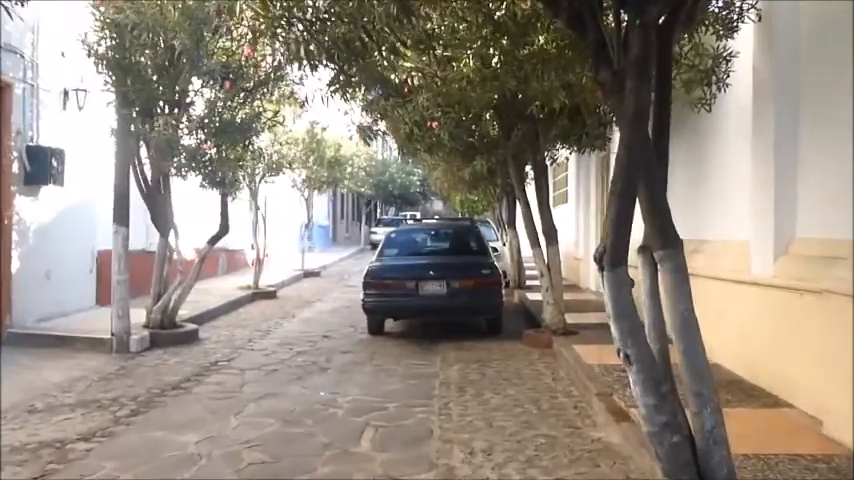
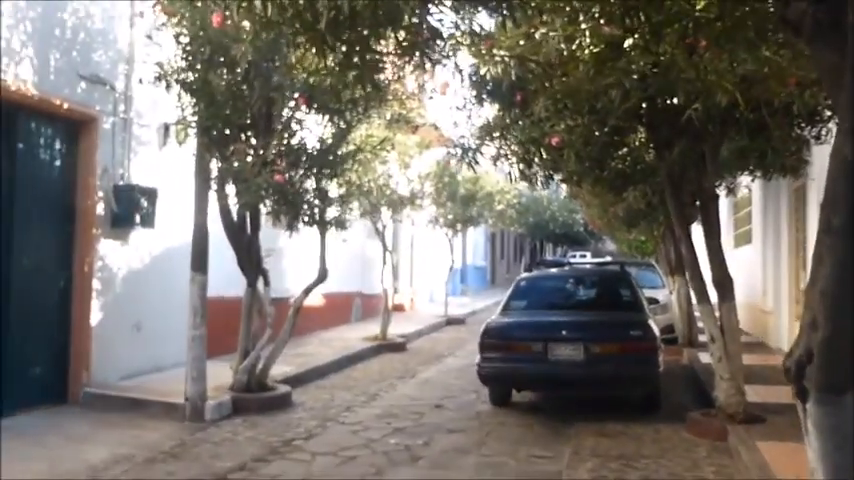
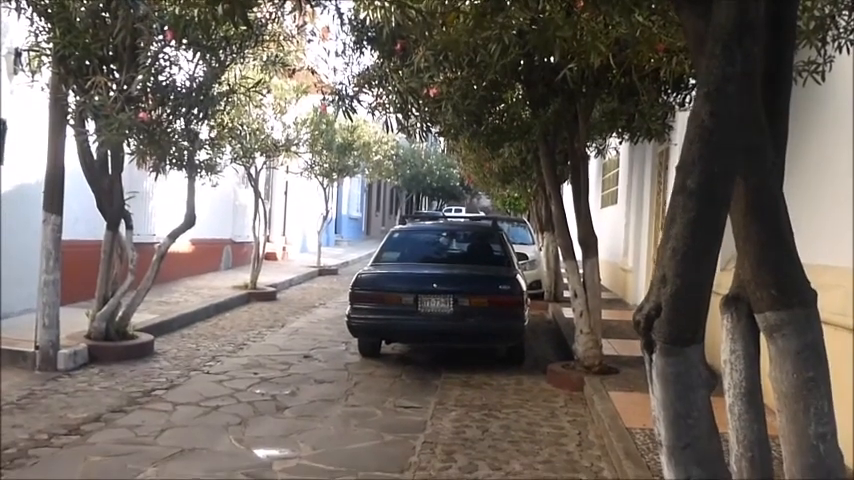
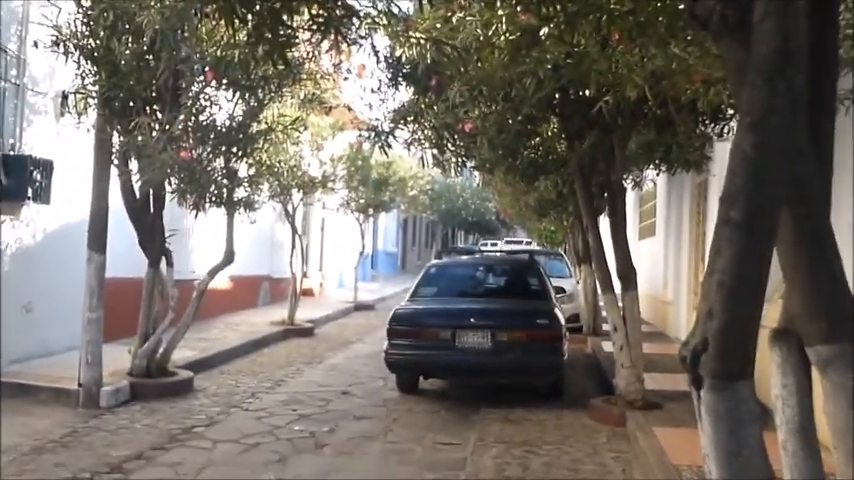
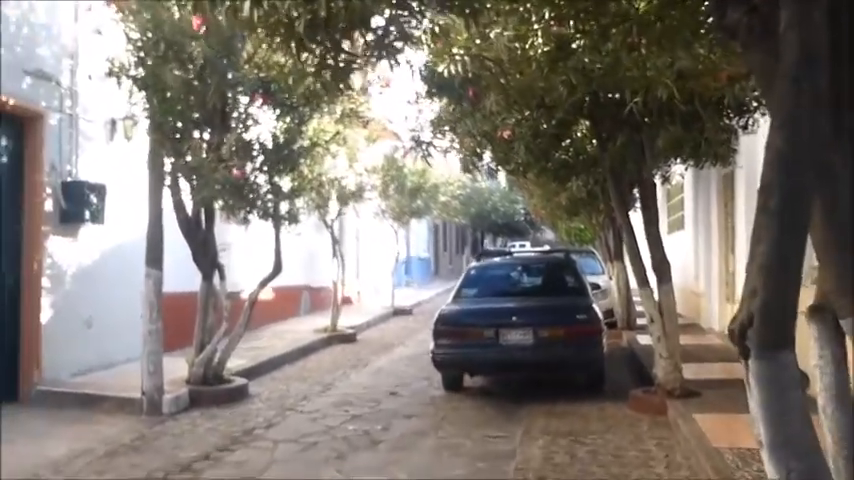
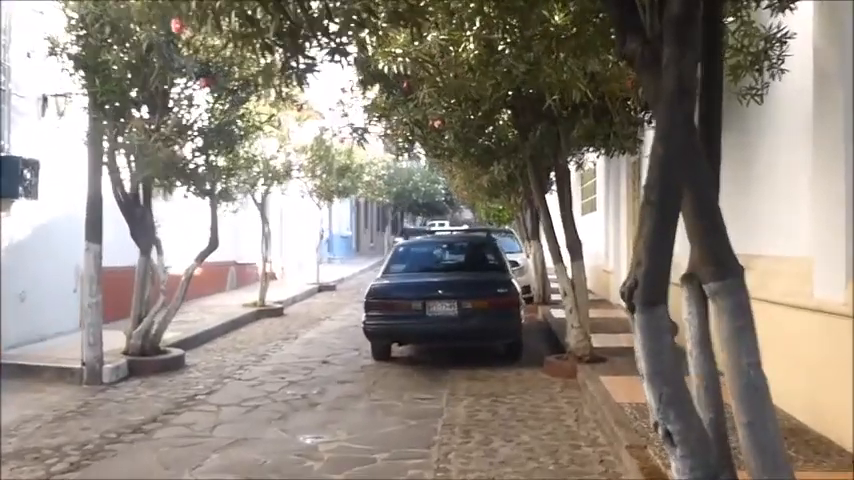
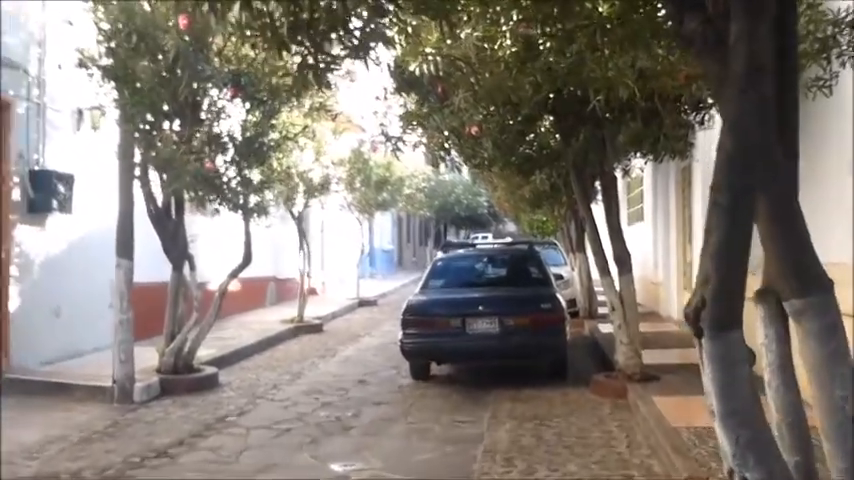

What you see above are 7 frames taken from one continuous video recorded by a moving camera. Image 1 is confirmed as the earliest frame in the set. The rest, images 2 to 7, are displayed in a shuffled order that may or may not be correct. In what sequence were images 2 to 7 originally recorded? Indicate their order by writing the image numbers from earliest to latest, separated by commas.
6, 7, 5, 2, 4, 3
